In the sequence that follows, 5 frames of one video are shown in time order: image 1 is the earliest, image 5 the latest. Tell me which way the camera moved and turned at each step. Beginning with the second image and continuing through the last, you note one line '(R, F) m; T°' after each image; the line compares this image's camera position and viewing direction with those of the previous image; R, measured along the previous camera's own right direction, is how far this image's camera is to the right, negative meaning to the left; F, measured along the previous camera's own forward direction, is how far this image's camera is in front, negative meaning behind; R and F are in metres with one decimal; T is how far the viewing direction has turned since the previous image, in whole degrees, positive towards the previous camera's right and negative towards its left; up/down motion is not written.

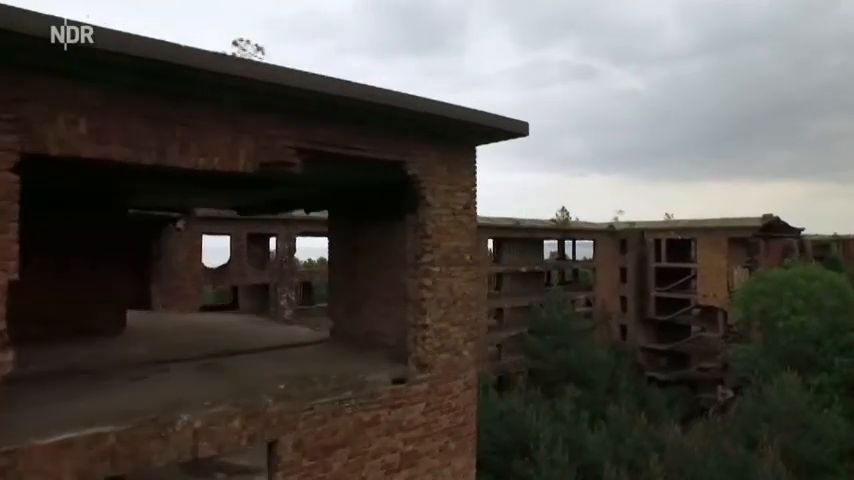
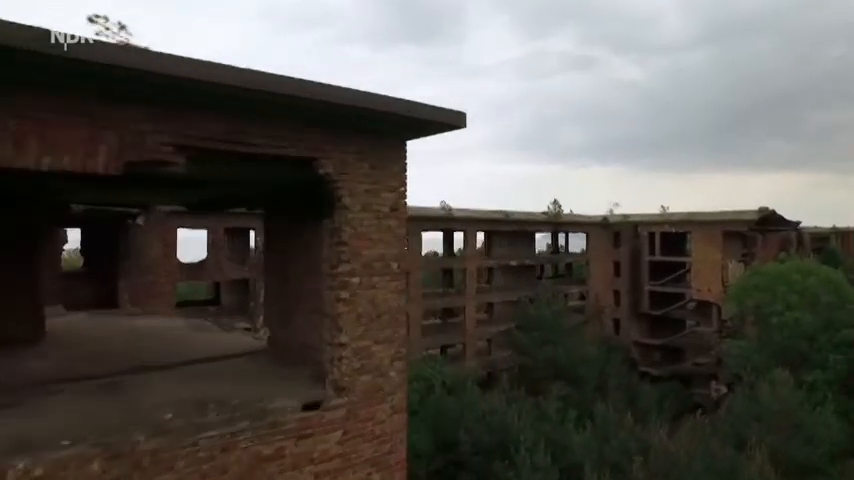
(+0.5, +0.5) m; 0°
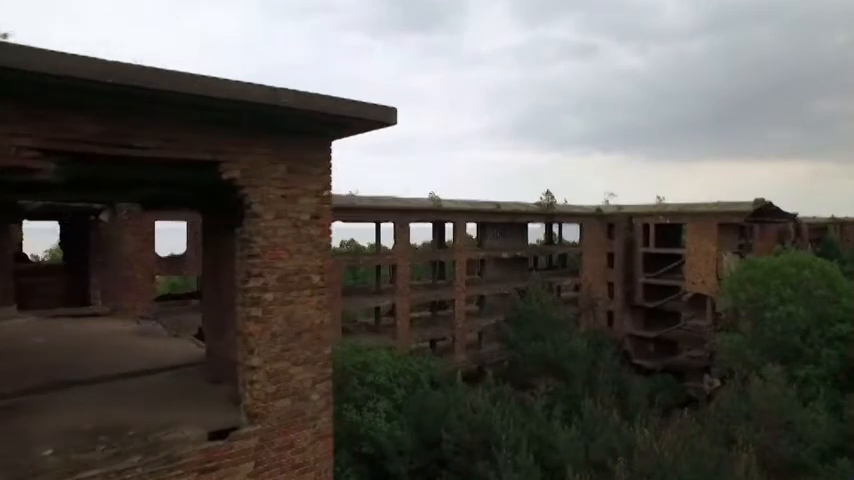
(+0.4, +0.4) m; 0°
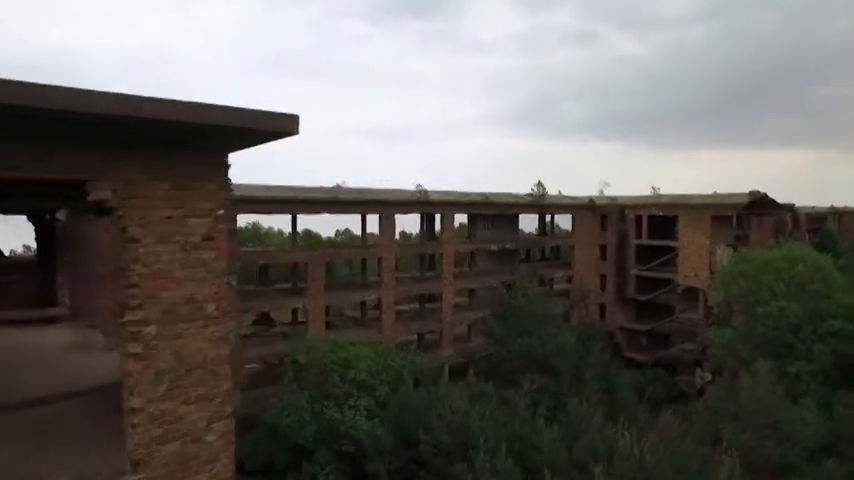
(+0.5, +0.4) m; 0°
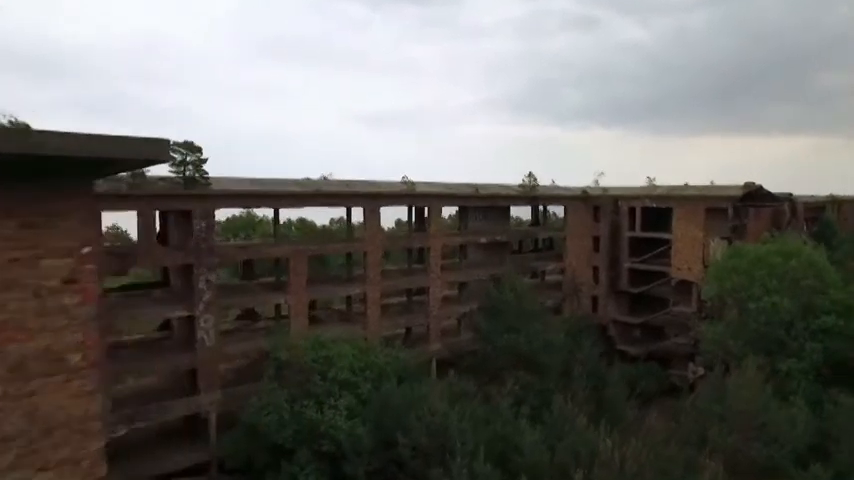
(+0.5, +0.4) m; 0°
